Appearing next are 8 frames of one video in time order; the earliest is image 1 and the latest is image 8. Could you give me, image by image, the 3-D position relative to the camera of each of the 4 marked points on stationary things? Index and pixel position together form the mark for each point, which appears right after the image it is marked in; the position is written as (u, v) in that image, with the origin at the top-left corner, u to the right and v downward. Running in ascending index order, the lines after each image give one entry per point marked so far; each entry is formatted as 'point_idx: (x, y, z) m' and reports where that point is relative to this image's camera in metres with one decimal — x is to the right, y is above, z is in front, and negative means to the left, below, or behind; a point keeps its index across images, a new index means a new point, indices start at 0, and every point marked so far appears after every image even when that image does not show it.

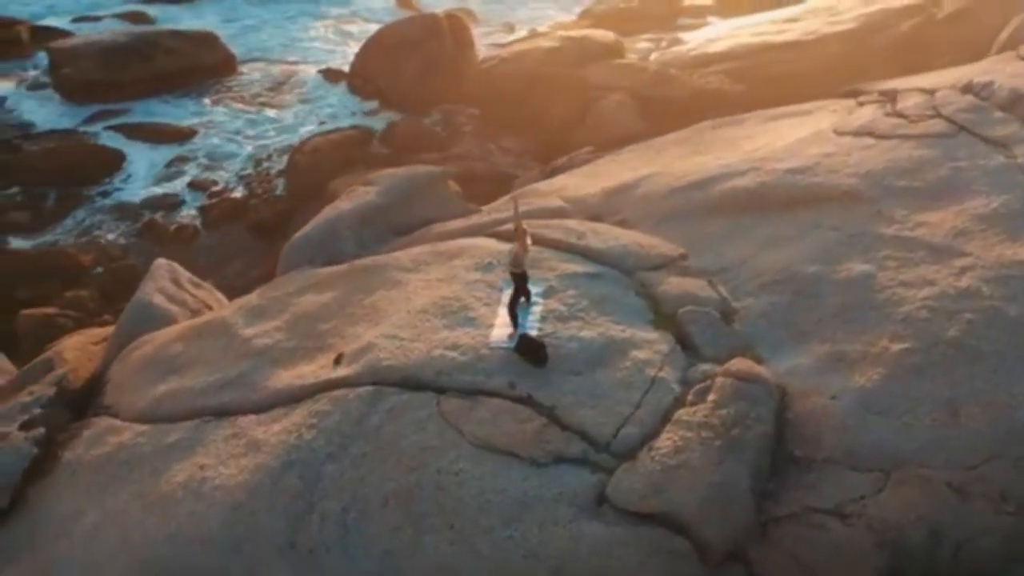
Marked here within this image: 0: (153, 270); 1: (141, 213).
0: (-2.4, +0.1, +7.3) m
1: (-3.6, +0.8, +10.8) m
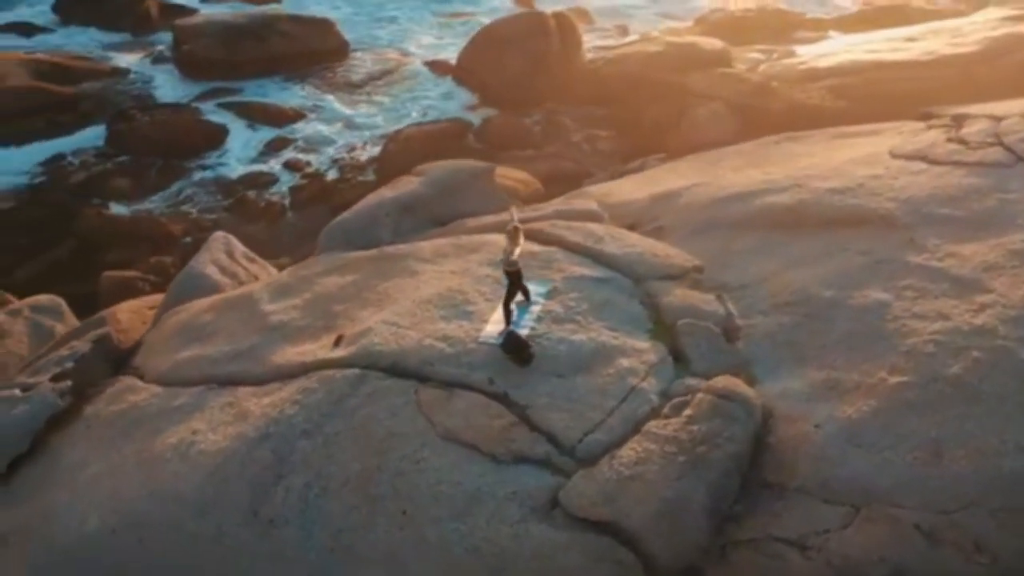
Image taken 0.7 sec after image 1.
0: (-2.1, +0.3, +7.6) m
1: (-2.8, +1.0, +11.2) m
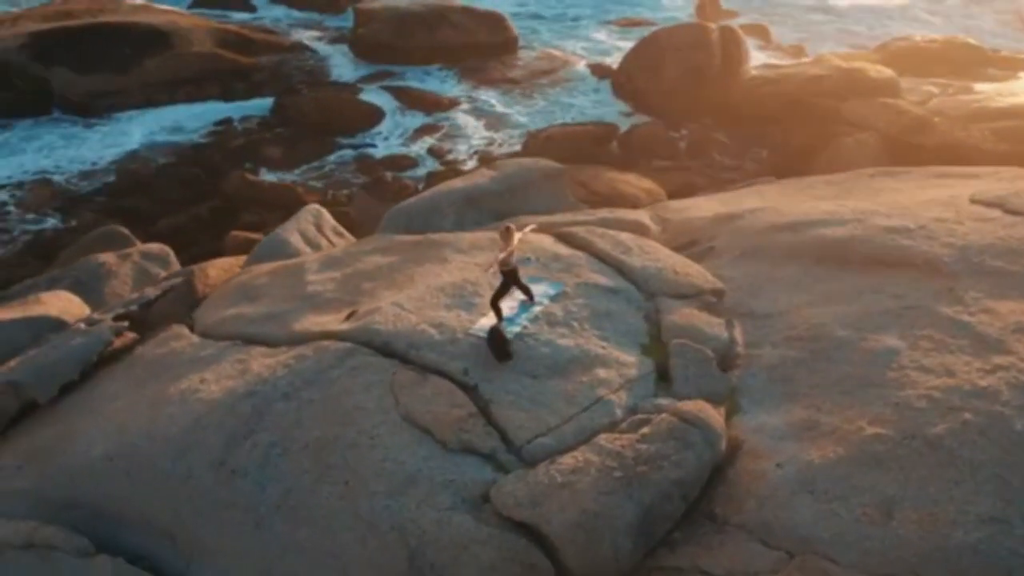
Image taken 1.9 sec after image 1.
0: (-1.5, +0.5, +8.0) m
1: (-1.4, +1.3, +11.6) m
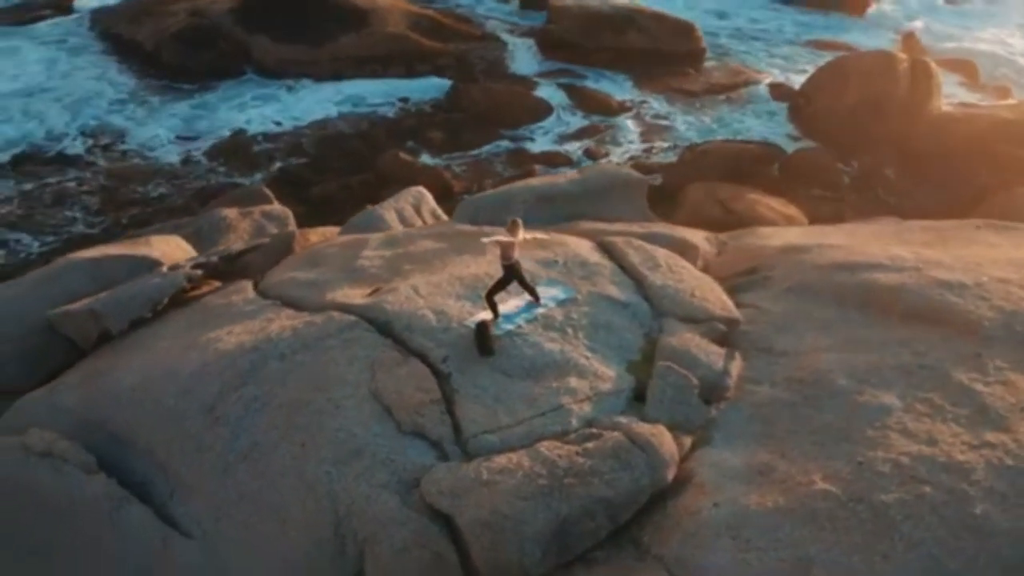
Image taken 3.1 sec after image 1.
0: (-0.8, +0.7, +8.3) m
1: (+0.2, +1.4, +11.8) m
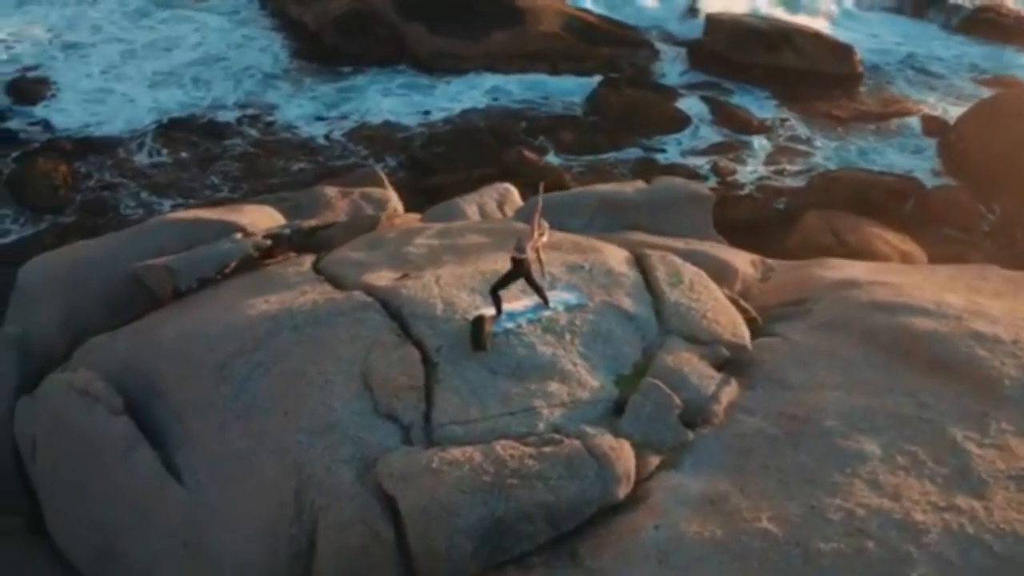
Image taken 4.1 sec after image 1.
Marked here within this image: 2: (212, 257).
0: (-0.1, +0.8, +8.4) m
1: (+1.5, +1.2, +11.7) m
2: (-1.9, +0.2, +7.1) m
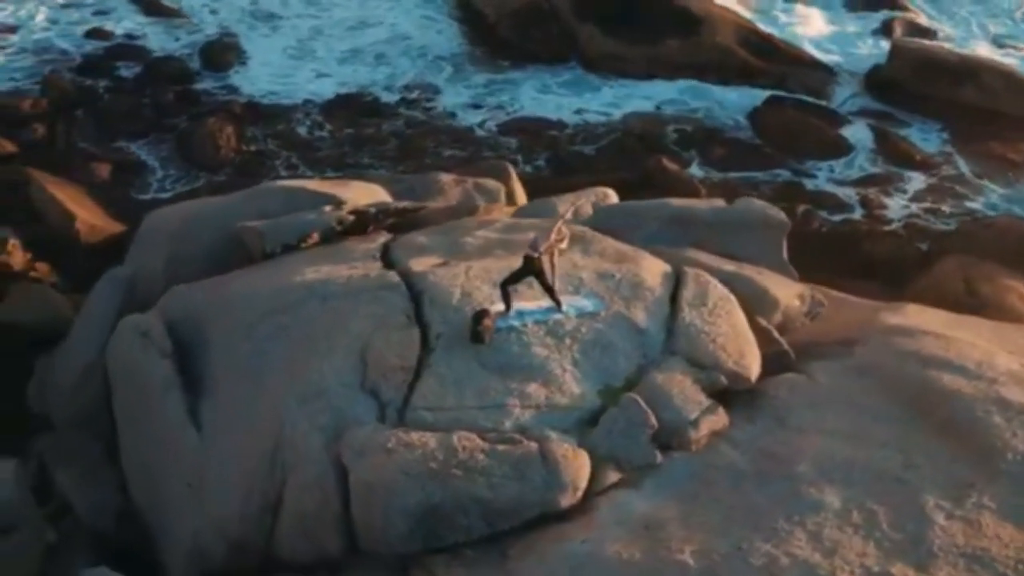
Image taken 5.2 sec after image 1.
0: (+0.6, +0.7, +8.3) m
1: (+2.9, +0.9, +11.3) m
2: (-1.4, +0.4, +7.5) m
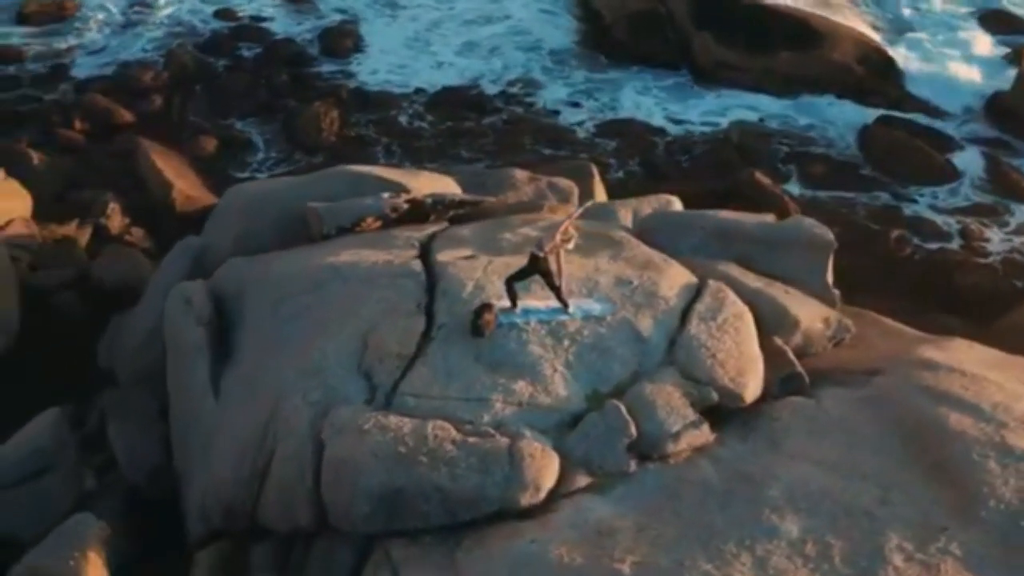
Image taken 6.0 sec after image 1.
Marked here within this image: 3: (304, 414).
0: (+1.1, +0.7, +8.3) m
1: (+3.8, +0.7, +10.9) m
2: (-1.1, +0.5, +7.6) m
3: (-0.9, -0.6, +4.9) m
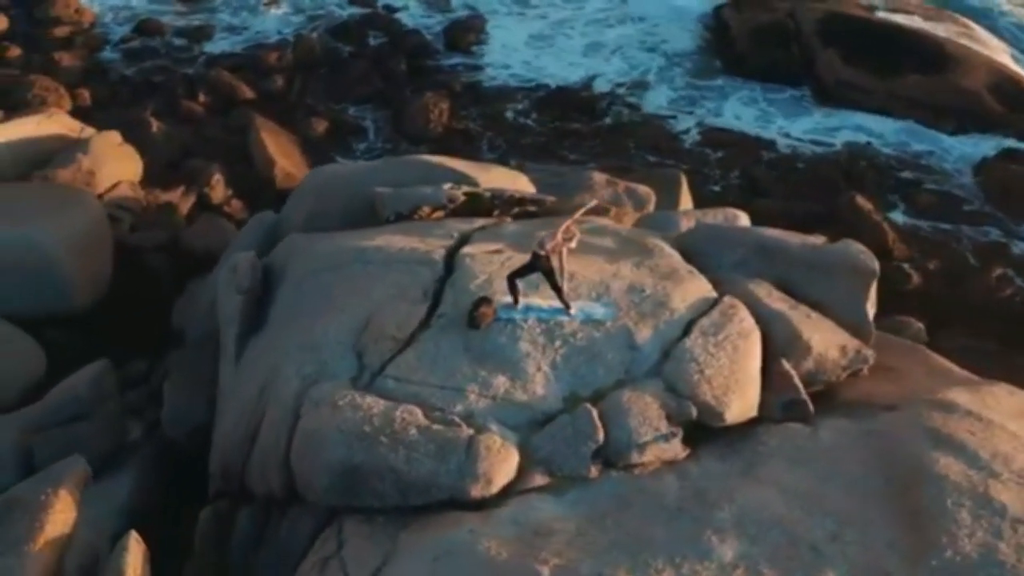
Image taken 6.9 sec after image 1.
0: (+1.6, +0.6, +8.1) m
1: (+4.6, +0.3, +10.3) m
2: (-0.7, +0.6, +7.8) m
3: (-1.0, -0.5, +5.1) m
